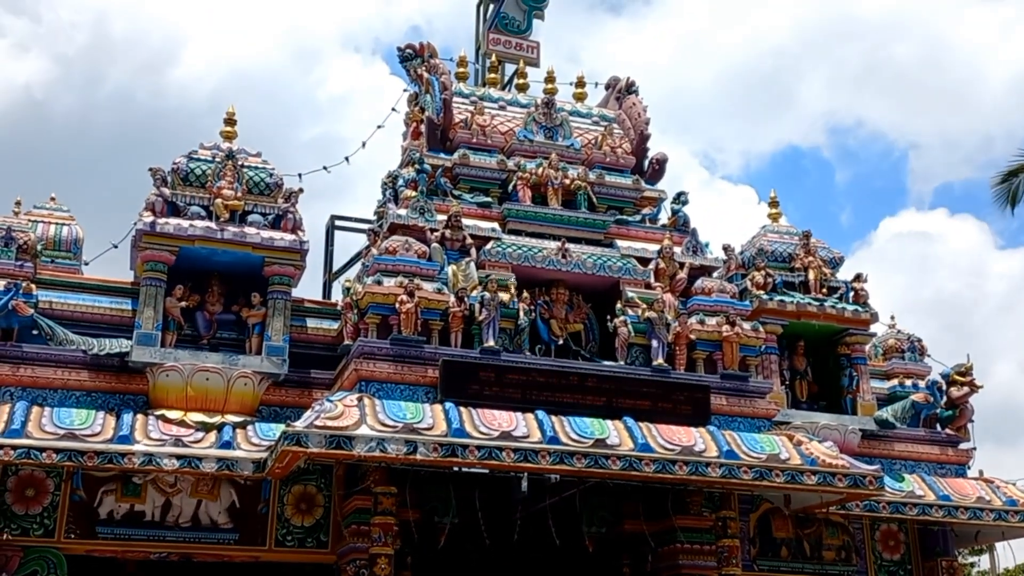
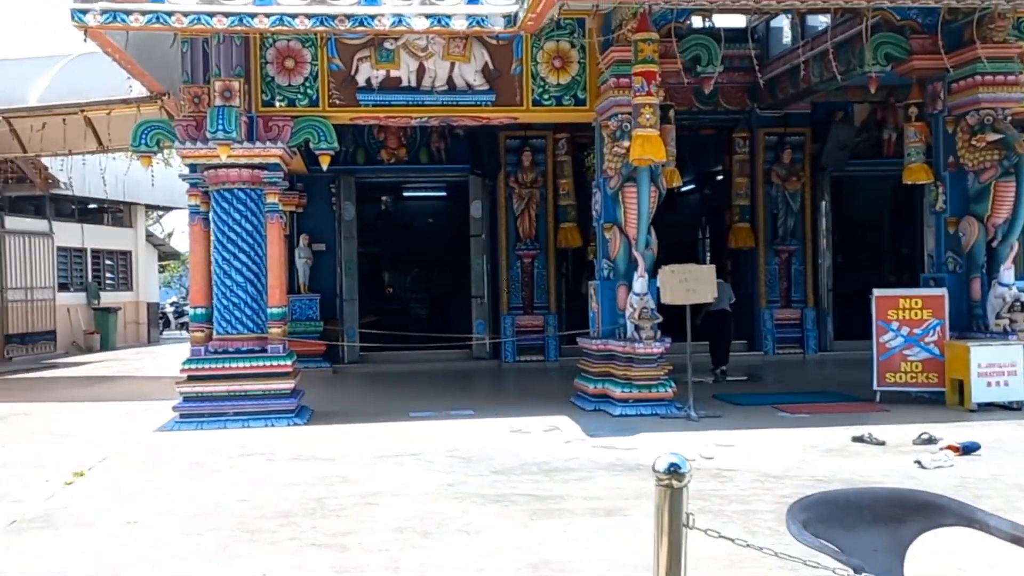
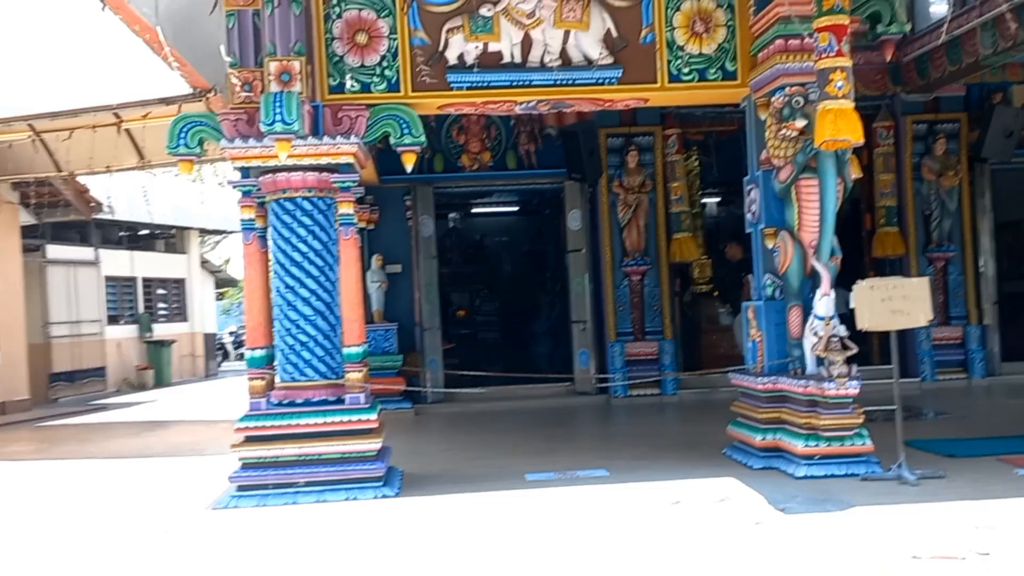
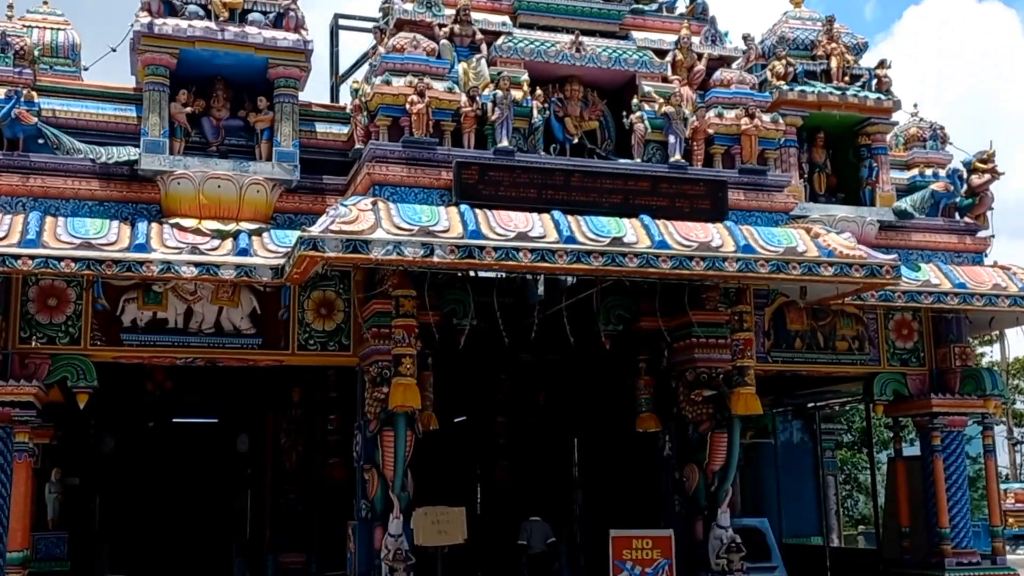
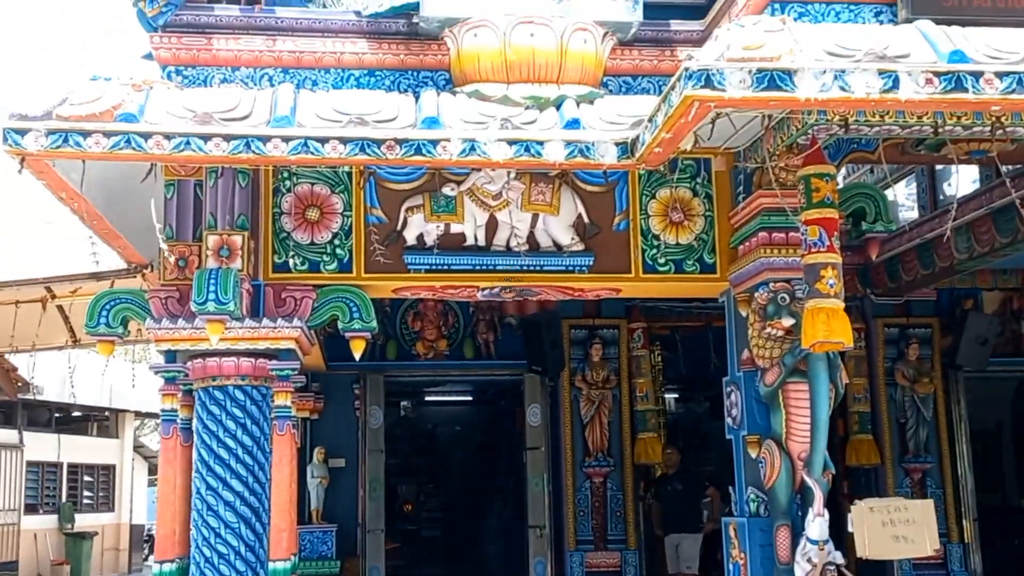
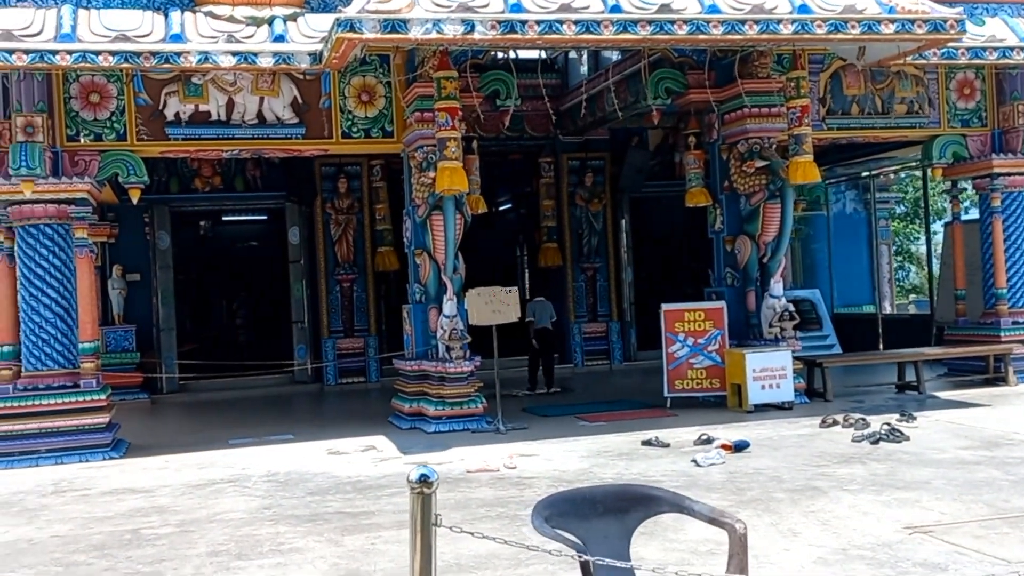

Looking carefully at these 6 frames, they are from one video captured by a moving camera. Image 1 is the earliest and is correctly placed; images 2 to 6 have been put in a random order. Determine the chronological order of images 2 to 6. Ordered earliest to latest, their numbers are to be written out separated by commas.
4, 6, 2, 3, 5
